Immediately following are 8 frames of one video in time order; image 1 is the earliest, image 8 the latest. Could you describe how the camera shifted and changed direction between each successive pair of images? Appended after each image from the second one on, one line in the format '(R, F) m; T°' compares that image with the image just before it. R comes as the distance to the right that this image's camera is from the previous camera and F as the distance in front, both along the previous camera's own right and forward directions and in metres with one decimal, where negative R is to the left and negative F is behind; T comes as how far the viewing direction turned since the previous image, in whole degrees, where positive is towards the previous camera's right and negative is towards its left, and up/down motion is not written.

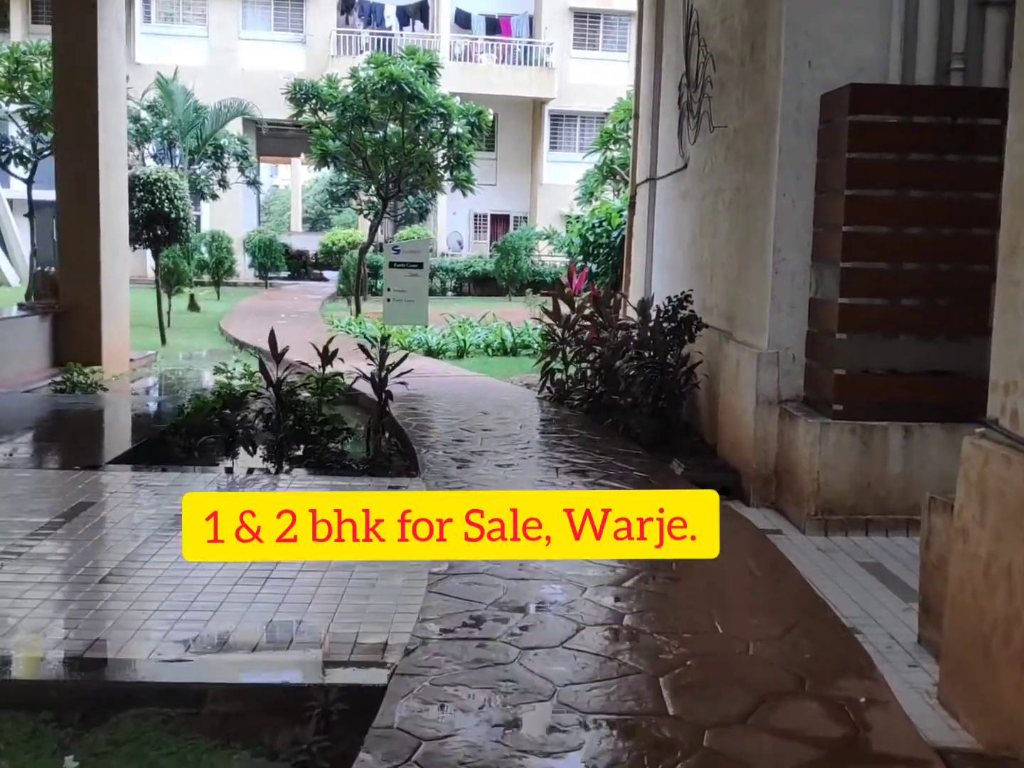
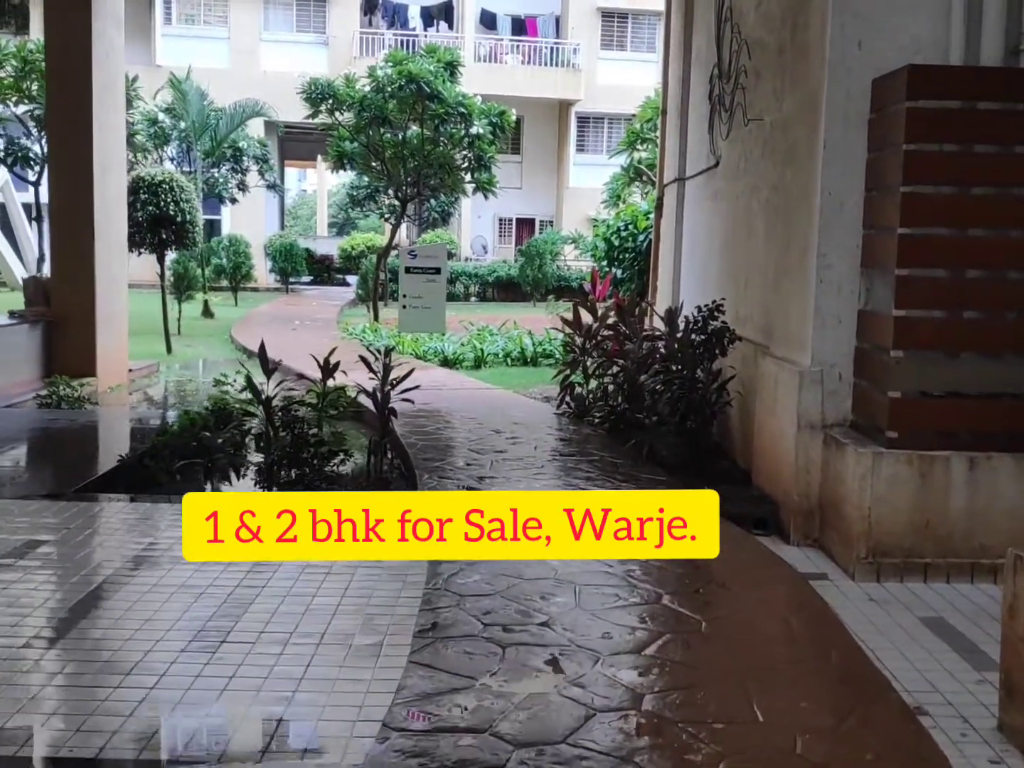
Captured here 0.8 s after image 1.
(+0.1, +0.5) m; -1°
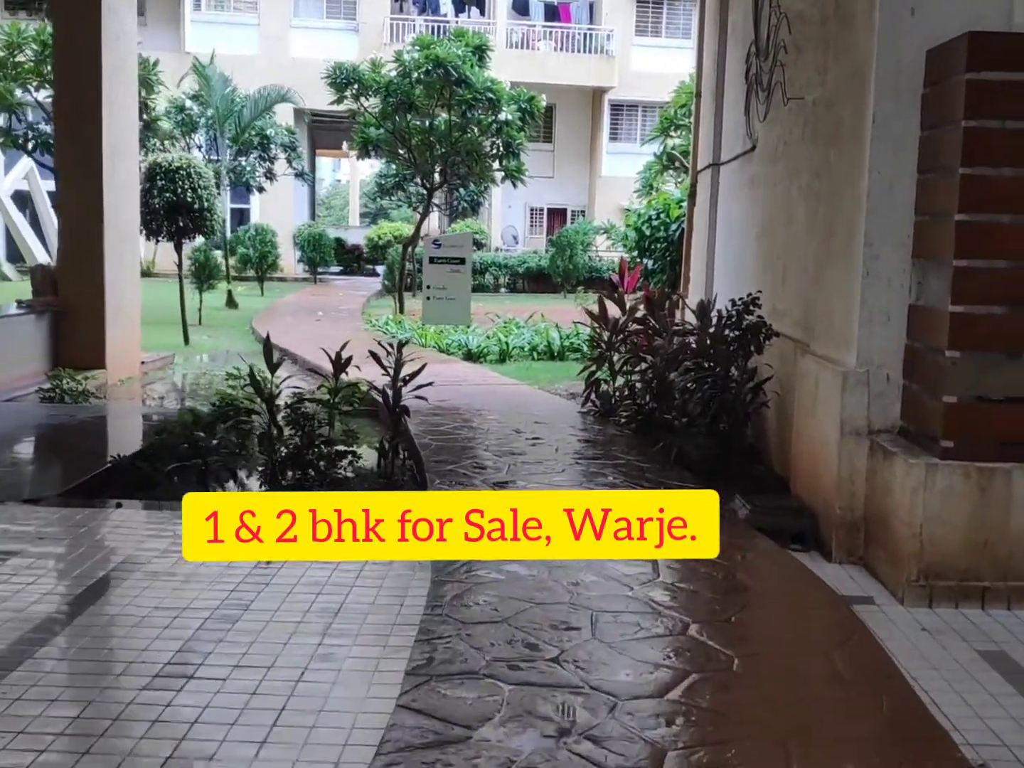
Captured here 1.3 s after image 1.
(+0.1, +0.3) m; -2°
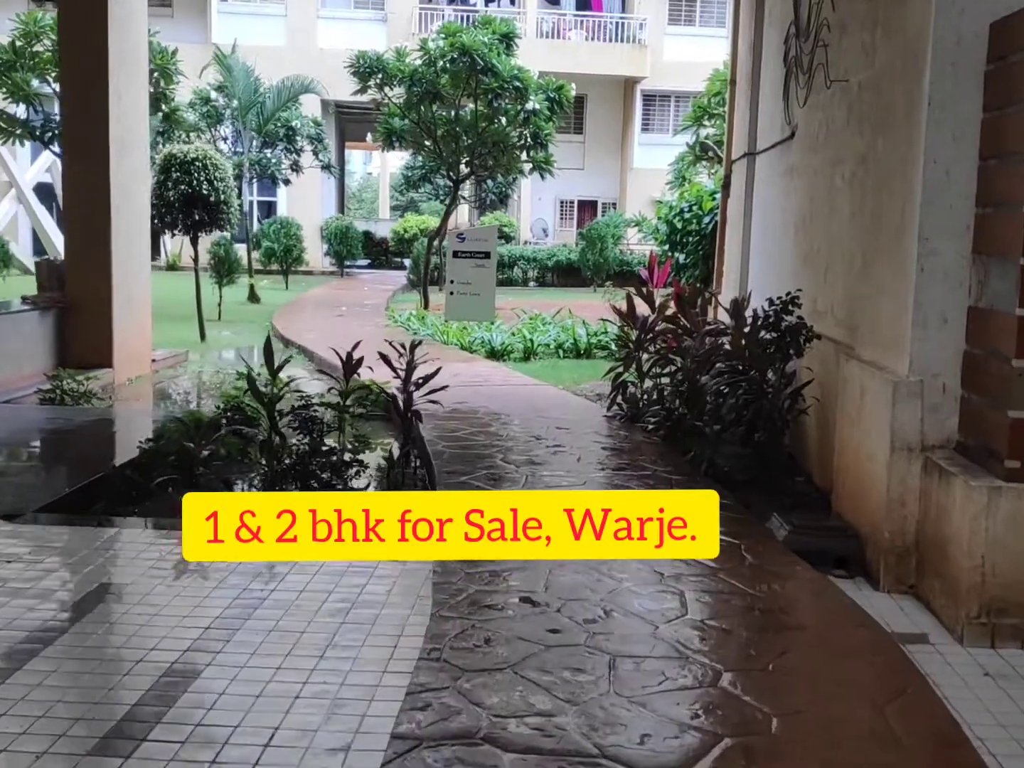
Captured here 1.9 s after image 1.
(+0.1, +0.3) m; -2°
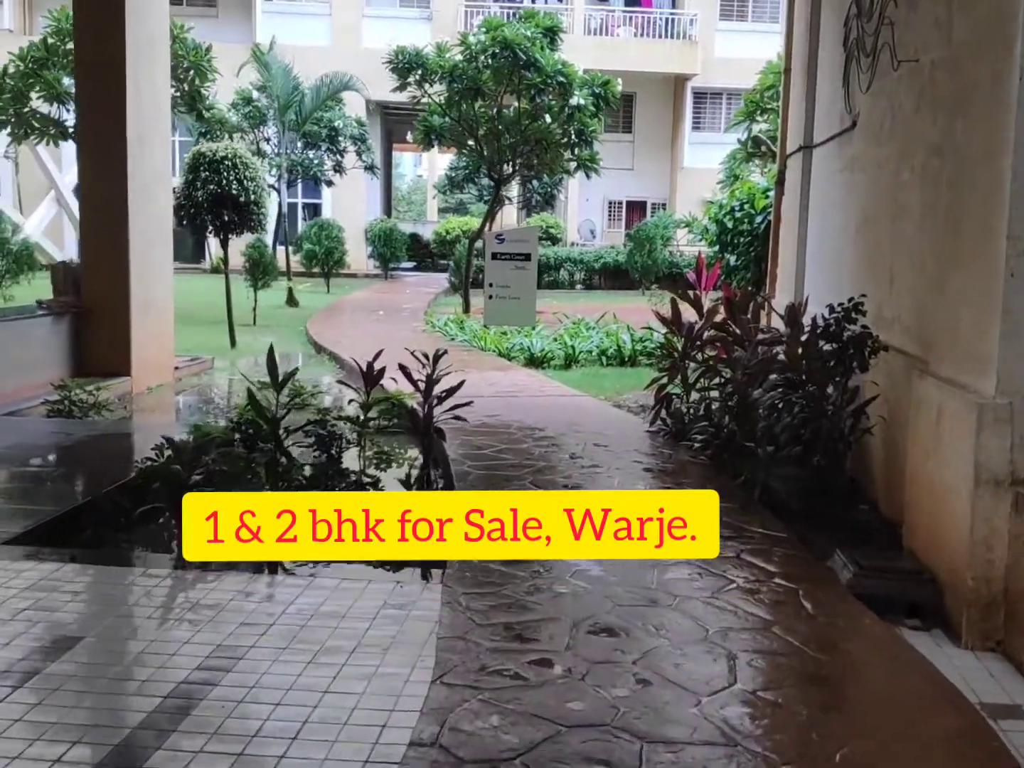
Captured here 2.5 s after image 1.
(+0.1, +0.4) m; -3°
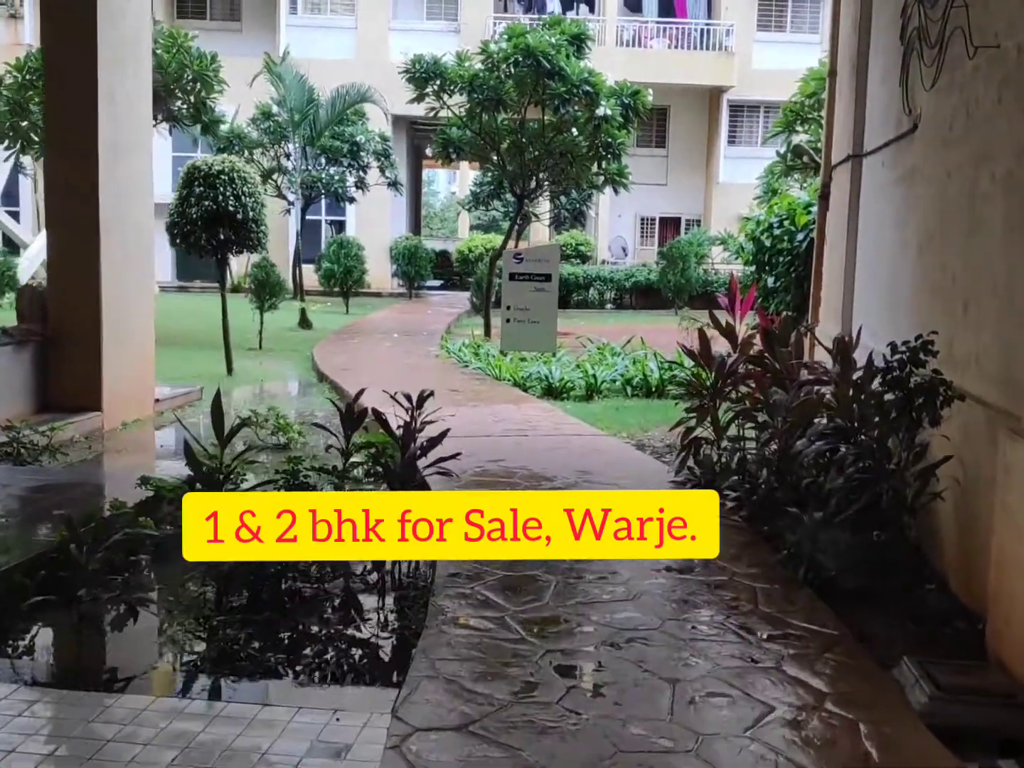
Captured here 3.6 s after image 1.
(+0.1, +0.7) m; -2°
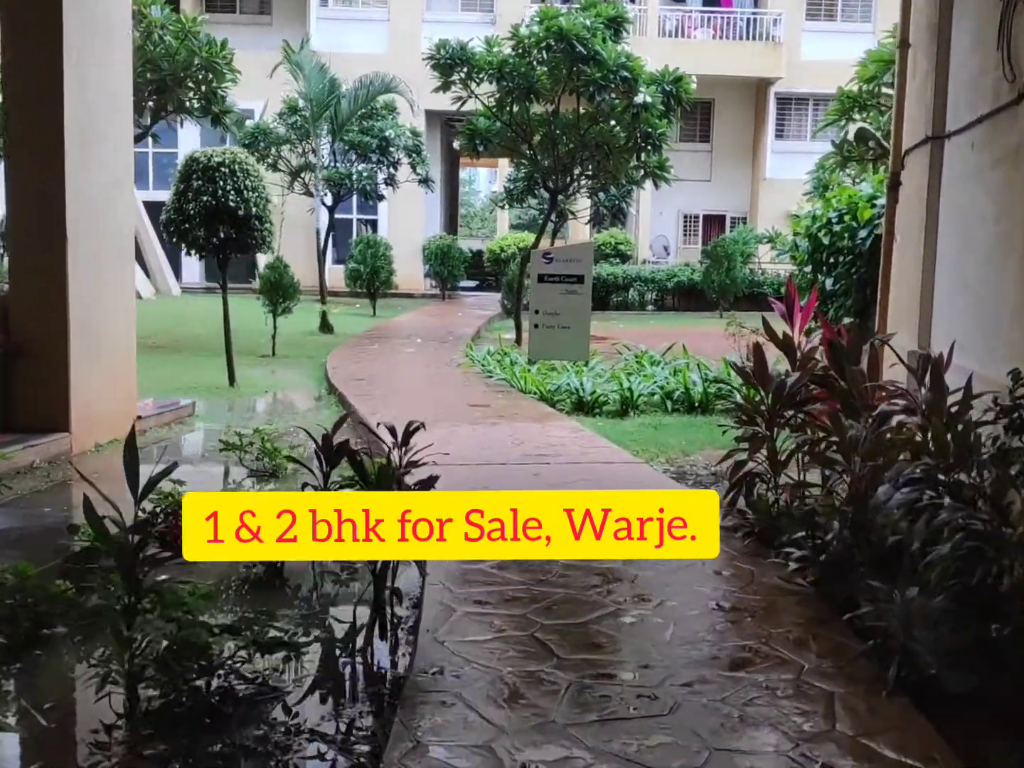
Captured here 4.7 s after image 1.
(+0.1, +0.8) m; -2°
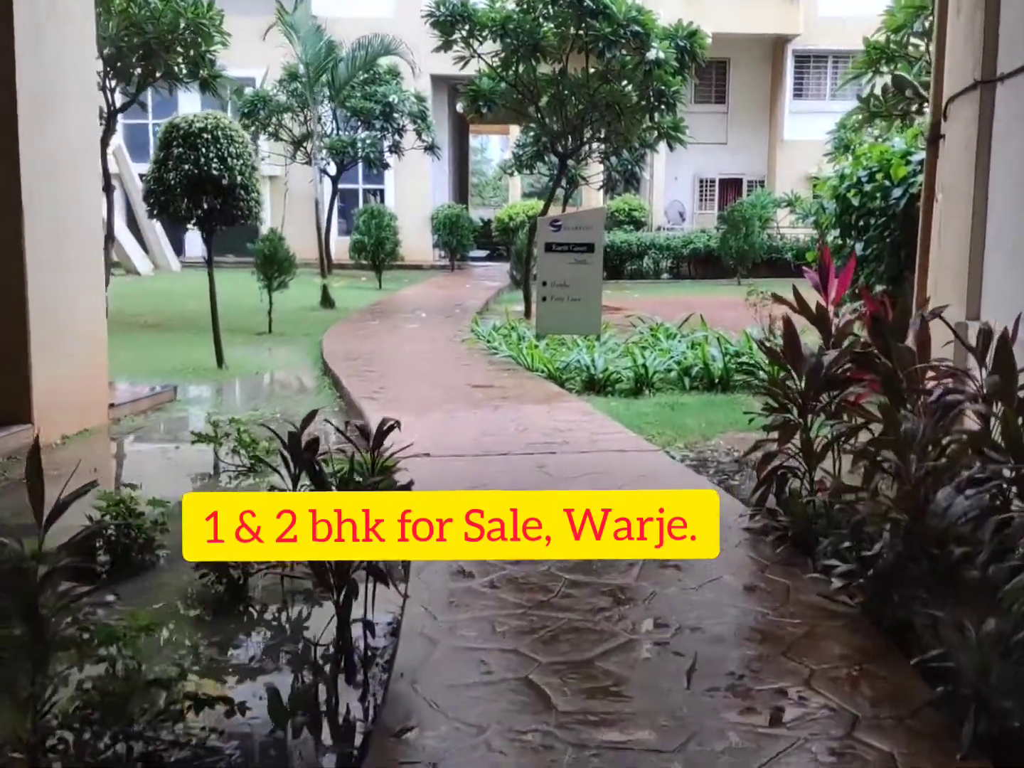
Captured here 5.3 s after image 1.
(+0.1, +0.5) m; -1°
